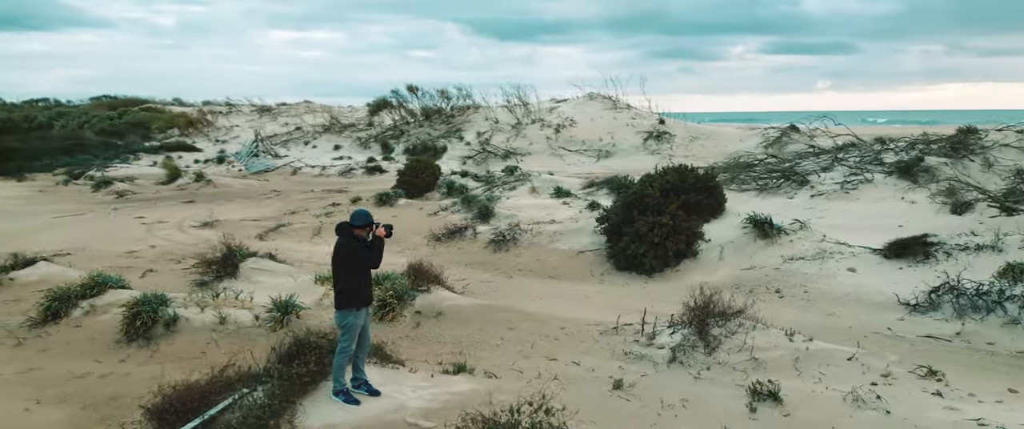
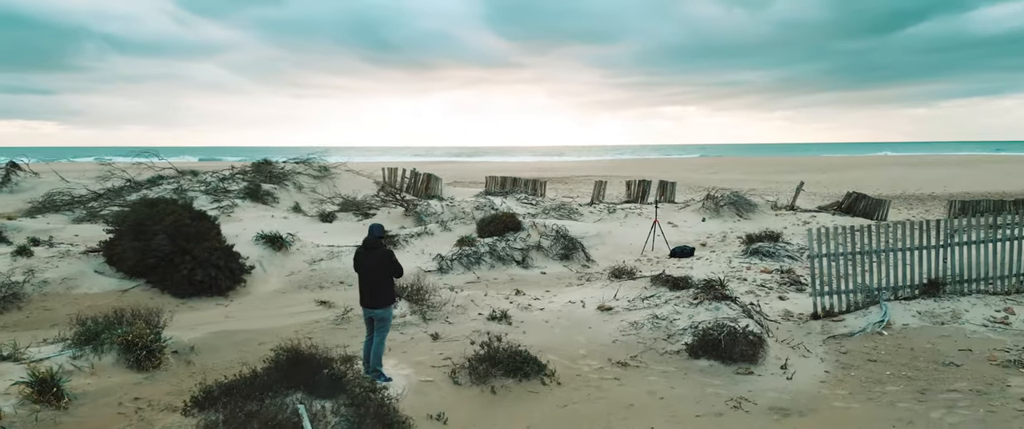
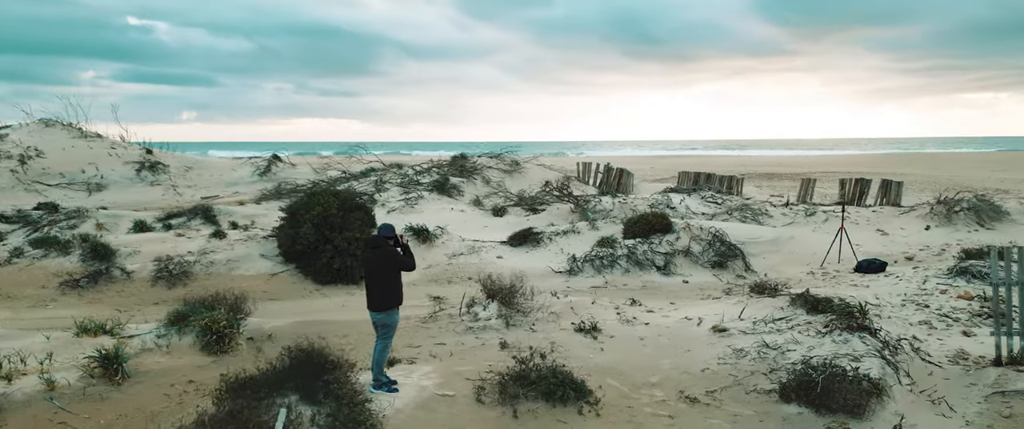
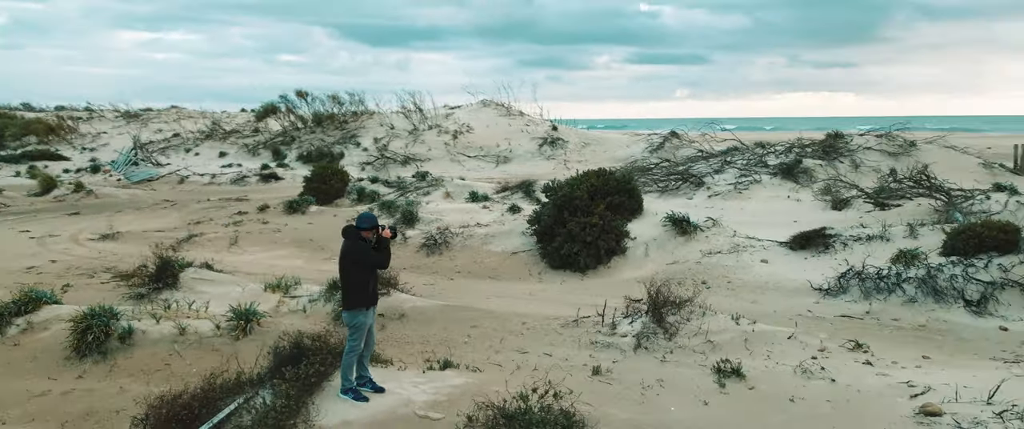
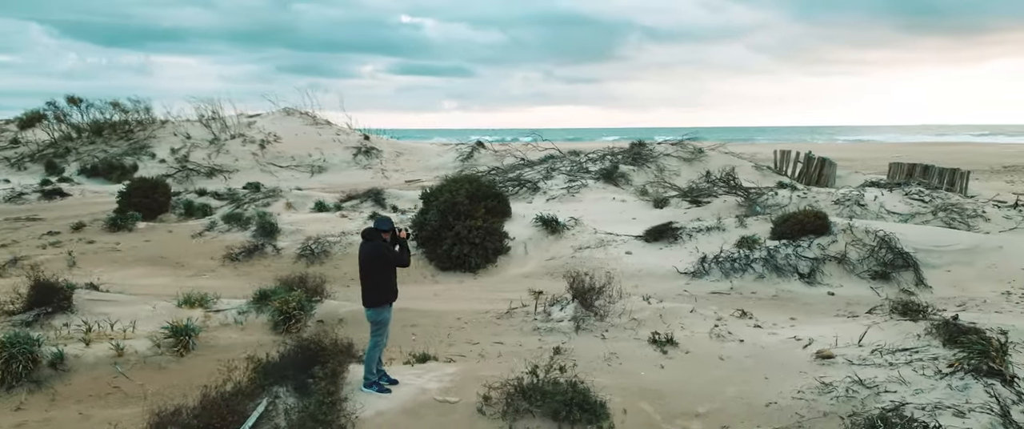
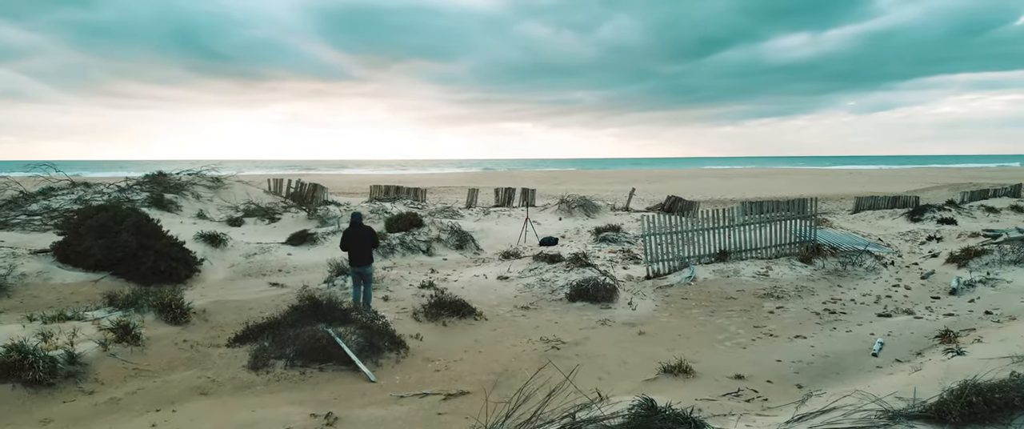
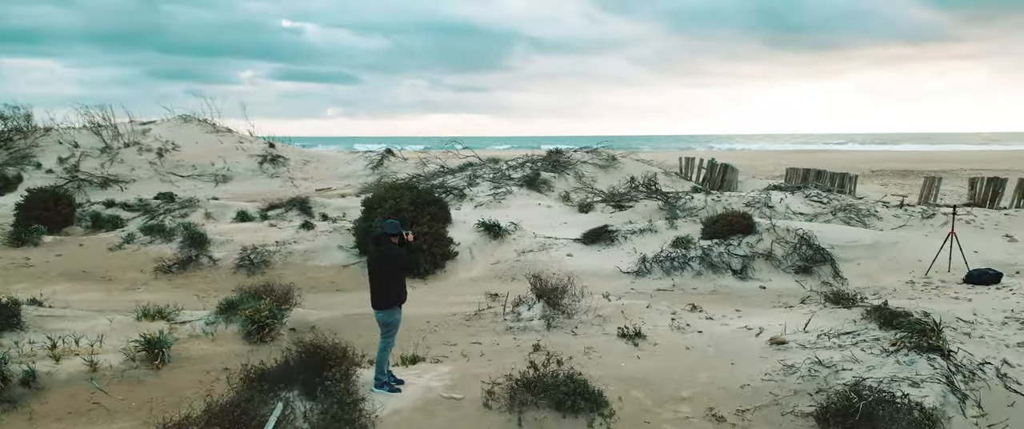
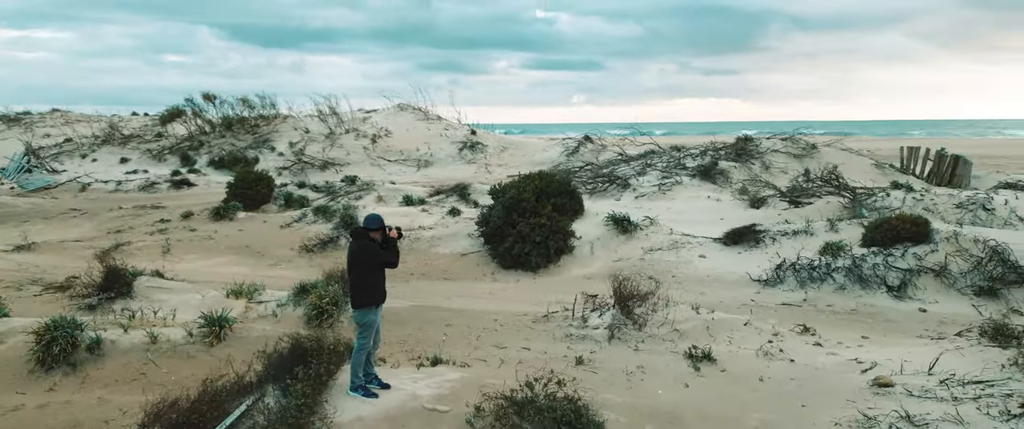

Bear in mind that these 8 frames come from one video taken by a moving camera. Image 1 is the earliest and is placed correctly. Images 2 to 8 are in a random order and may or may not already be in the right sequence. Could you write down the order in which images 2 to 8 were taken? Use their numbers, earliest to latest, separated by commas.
4, 8, 5, 7, 3, 2, 6
